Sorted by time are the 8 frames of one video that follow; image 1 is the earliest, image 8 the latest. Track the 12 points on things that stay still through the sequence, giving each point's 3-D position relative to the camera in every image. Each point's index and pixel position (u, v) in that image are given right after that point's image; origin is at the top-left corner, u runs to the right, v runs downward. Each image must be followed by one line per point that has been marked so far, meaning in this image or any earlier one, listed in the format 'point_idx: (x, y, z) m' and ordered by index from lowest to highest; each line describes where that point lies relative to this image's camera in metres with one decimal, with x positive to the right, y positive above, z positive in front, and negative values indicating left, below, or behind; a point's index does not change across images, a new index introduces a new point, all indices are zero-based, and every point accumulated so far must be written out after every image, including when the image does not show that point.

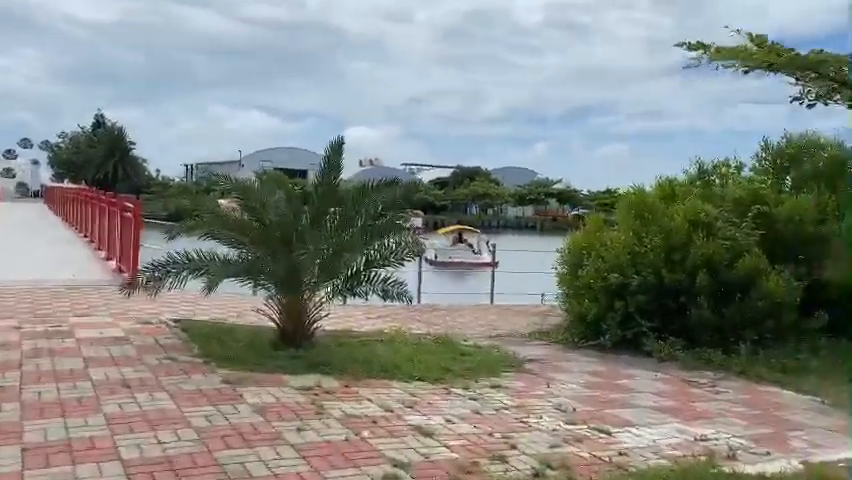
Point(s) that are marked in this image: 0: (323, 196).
0: (-1.0, +0.4, +7.4) m
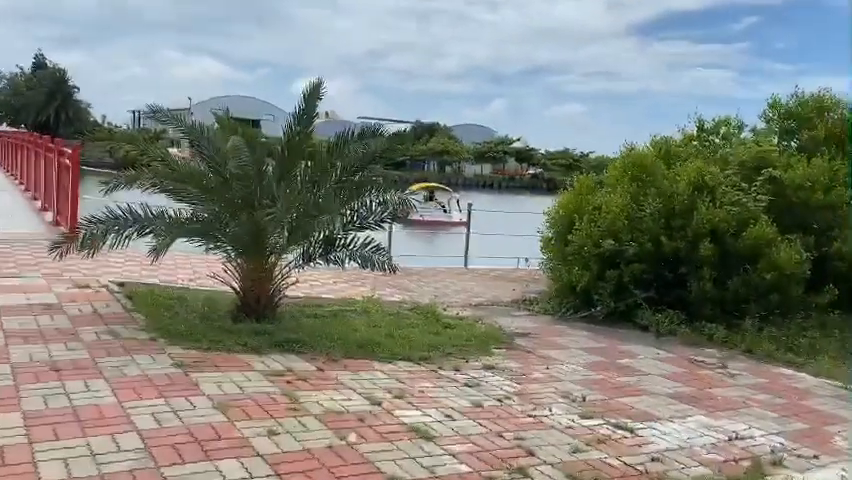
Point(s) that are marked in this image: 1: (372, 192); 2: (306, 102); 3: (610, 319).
0: (-1.1, +0.8, +6.3) m
1: (-0.5, +0.4, +6.2) m
2: (-1.0, +1.2, +6.4) m
3: (+2.1, -0.9, +8.4) m
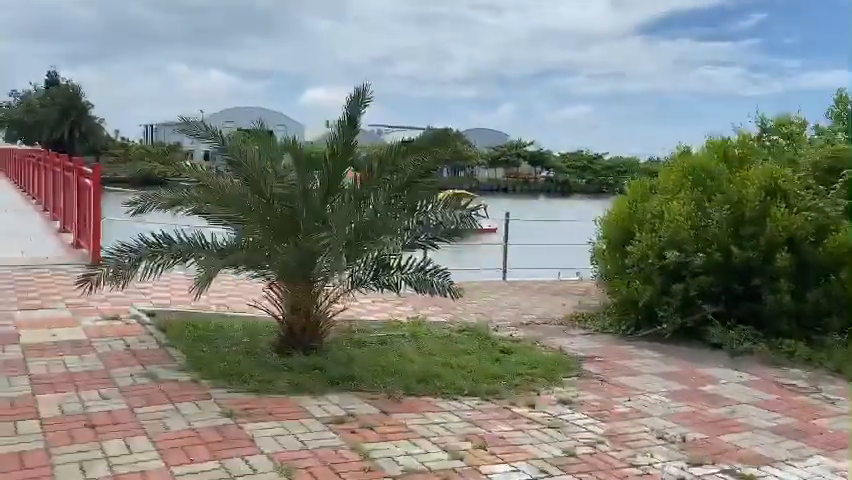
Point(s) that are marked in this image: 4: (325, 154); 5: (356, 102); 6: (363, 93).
0: (-0.7, +0.6, +5.8) m
1: (0.0, +0.3, +5.7) m
2: (-0.6, +1.1, +5.9) m
3: (+2.6, -1.0, +7.8) m
4: (-0.8, +0.7, +5.8) m
5: (-0.5, +1.1, +5.9) m
6: (-0.5, +1.2, +5.9) m
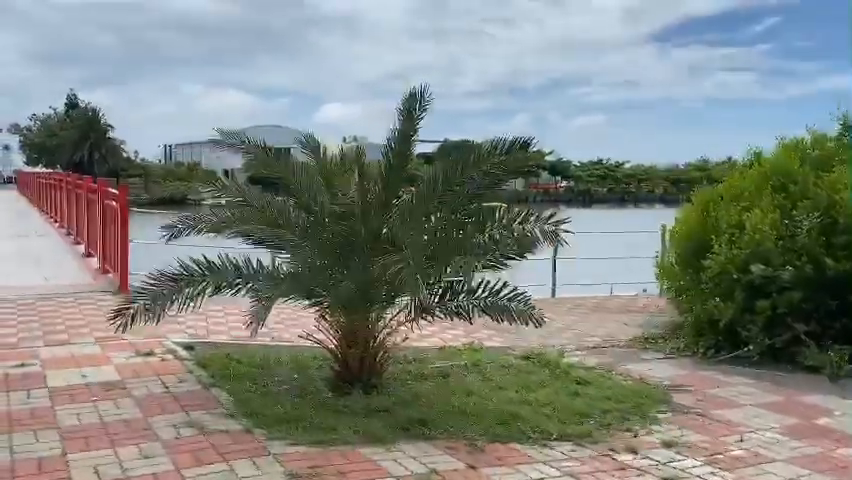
0: (-0.2, +0.5, +5.1) m
1: (+0.5, +0.1, +5.0) m
2: (-0.1, +0.9, +5.2) m
3: (+3.2, -1.1, +7.0) m
4: (-0.3, +0.5, +5.1) m
5: (0.0, +1.0, +5.2) m
6: (0.0, +1.0, +5.2) m
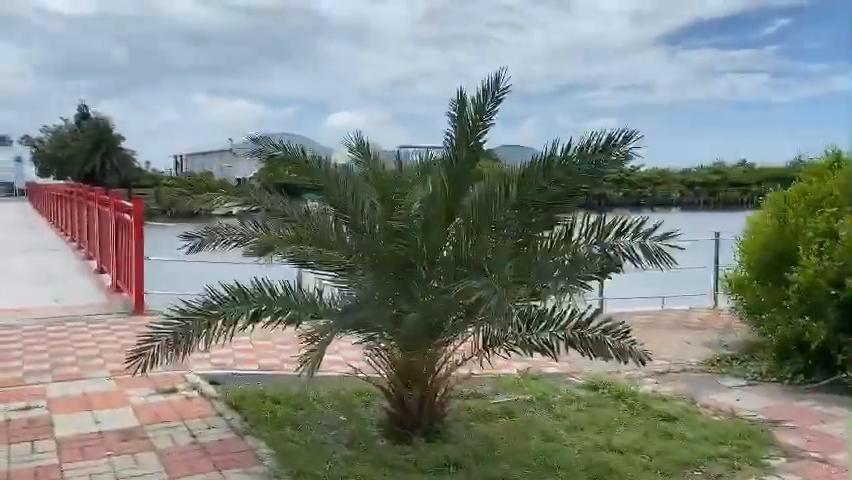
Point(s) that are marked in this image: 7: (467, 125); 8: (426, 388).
0: (+0.2, +0.4, +4.3) m
1: (+0.9, 0.0, +4.2) m
2: (+0.3, +0.8, +4.5) m
3: (+3.7, -1.2, +6.2) m
4: (+0.1, +0.4, +4.3) m
5: (+0.4, +0.9, +4.5) m
6: (+0.4, +0.9, +4.5) m
7: (+0.2, +0.7, +4.4) m
8: (0.0, -0.9, +4.5) m
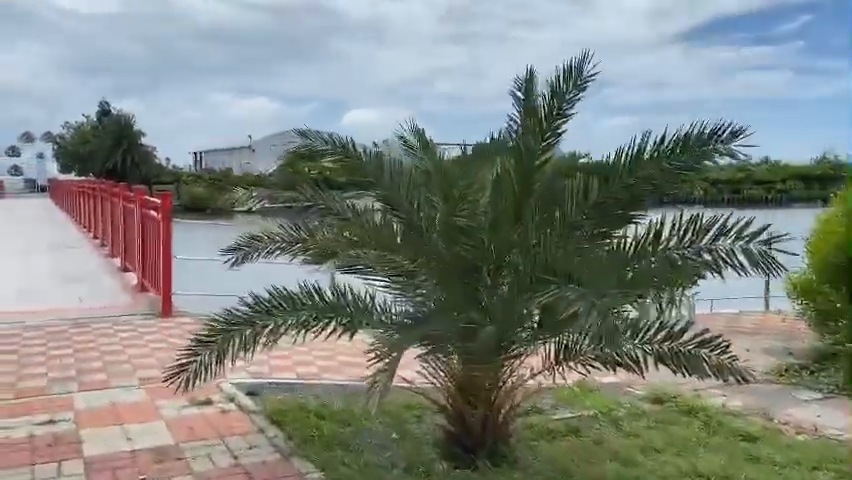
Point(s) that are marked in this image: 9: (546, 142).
0: (+0.6, +0.3, +3.9) m
1: (+1.3, 0.0, +3.7) m
2: (+0.7, +0.8, +4.0) m
3: (+4.1, -1.2, +5.7) m
4: (+0.5, +0.4, +3.9) m
5: (+0.7, +0.8, +4.0) m
6: (+0.8, +0.9, +4.0) m
7: (+0.6, +0.7, +4.0) m
8: (+0.3, -0.9, +4.0) m
9: (+0.6, +0.5, +3.9) m
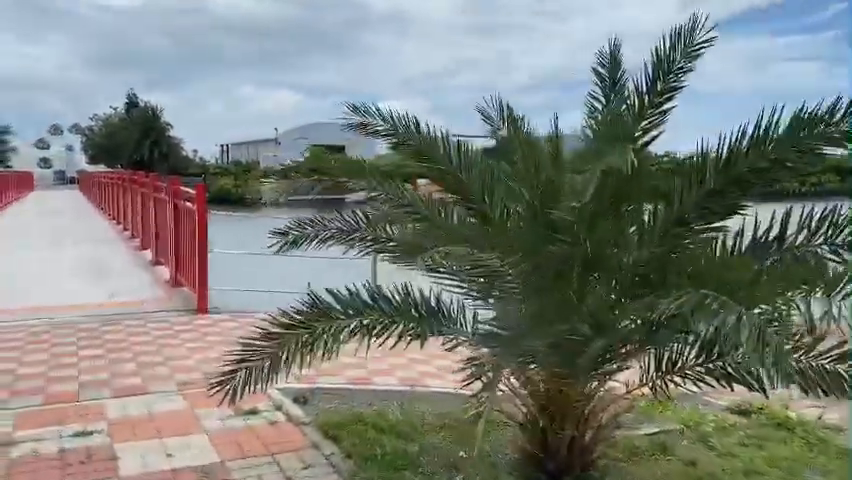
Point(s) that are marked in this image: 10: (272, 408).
0: (+1.0, +0.4, +3.3) m
1: (+1.6, 0.0, +3.2) m
2: (+1.0, +0.8, +3.5) m
3: (+4.5, -1.2, +5.0) m
4: (+0.8, +0.4, +3.4) m
5: (+1.1, +0.9, +3.5) m
6: (+1.1, +0.9, +3.4) m
7: (+1.0, +0.7, +3.4) m
8: (+0.7, -0.9, +3.5) m
9: (+1.0, +0.5, +3.4) m
10: (-0.9, -1.0, +4.5) m
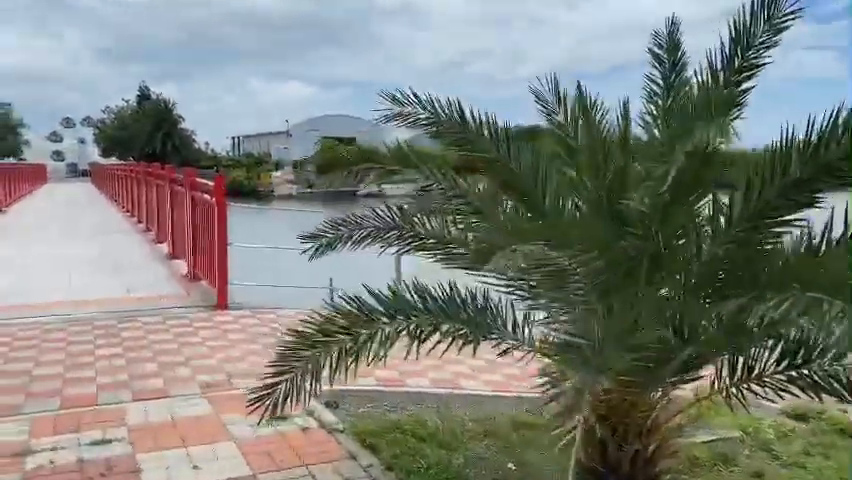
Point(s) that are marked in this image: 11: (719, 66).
0: (+1.2, +0.4, +3.0) m
1: (+1.8, 0.0, +2.8) m
2: (+1.2, +0.8, +3.1) m
3: (+4.7, -1.2, +4.7) m
4: (+1.0, +0.4, +3.0) m
5: (+1.3, +0.9, +3.1) m
6: (+1.4, +1.0, +3.1) m
7: (+1.2, +0.7, +3.1) m
8: (+0.9, -0.8, +3.2) m
9: (+1.2, +0.5, +3.1) m
10: (-0.7, -1.0, +4.2) m
11: (+1.2, +0.7, +3.1) m
